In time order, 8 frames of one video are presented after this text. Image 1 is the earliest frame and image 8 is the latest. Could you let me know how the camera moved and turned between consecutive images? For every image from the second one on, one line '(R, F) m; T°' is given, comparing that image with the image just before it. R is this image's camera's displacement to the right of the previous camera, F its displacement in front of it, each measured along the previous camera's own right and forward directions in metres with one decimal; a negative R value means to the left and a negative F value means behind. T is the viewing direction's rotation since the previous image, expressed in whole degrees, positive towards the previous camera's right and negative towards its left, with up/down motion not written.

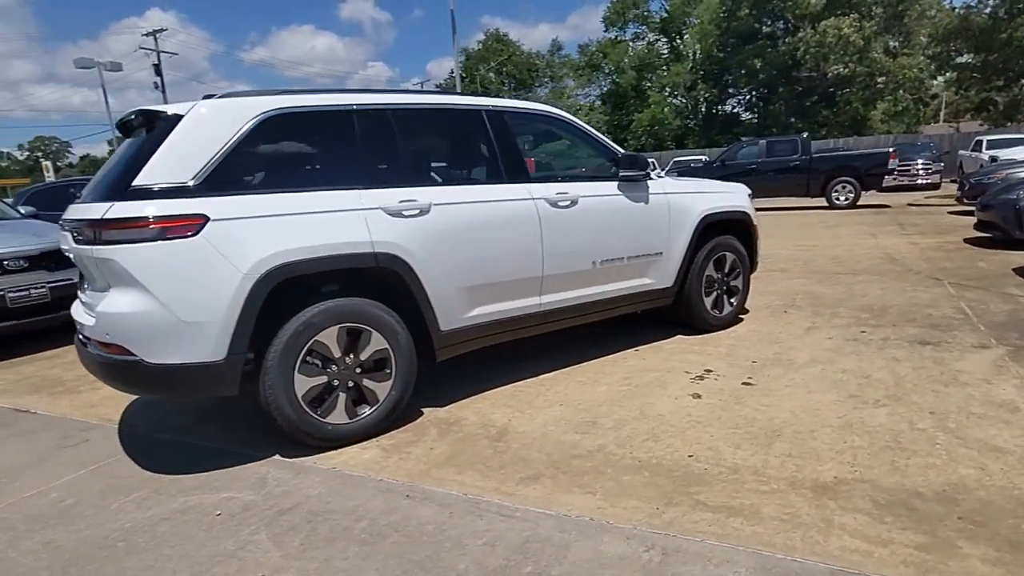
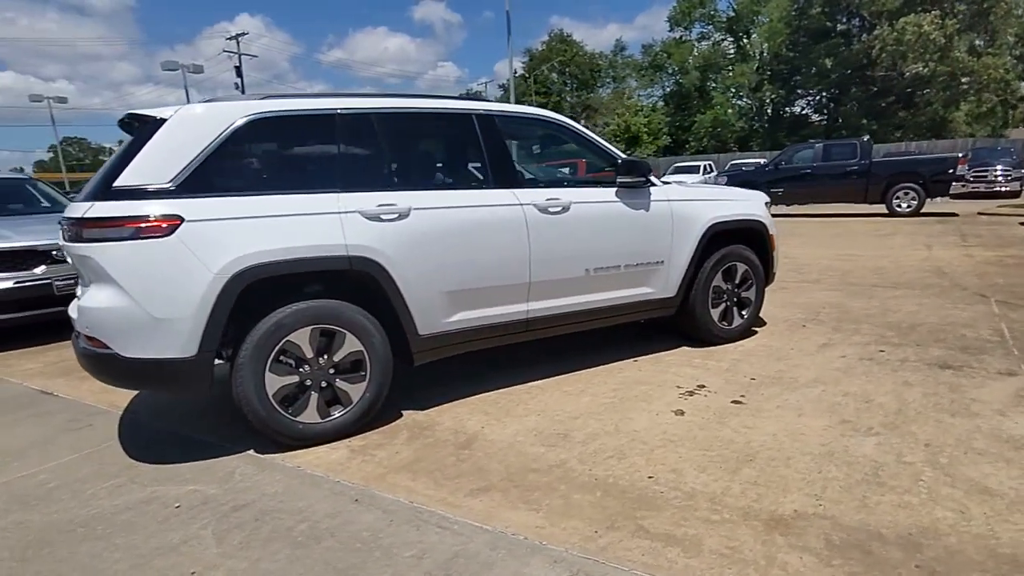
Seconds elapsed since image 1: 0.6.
(+0.5, +0.1) m; -6°
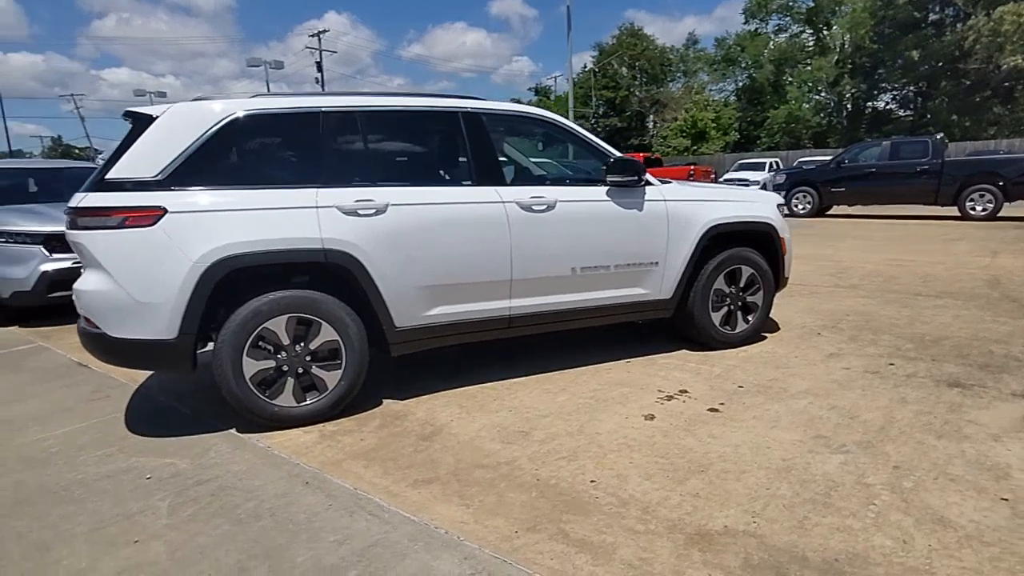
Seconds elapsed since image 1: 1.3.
(+0.6, 0.0) m; -6°
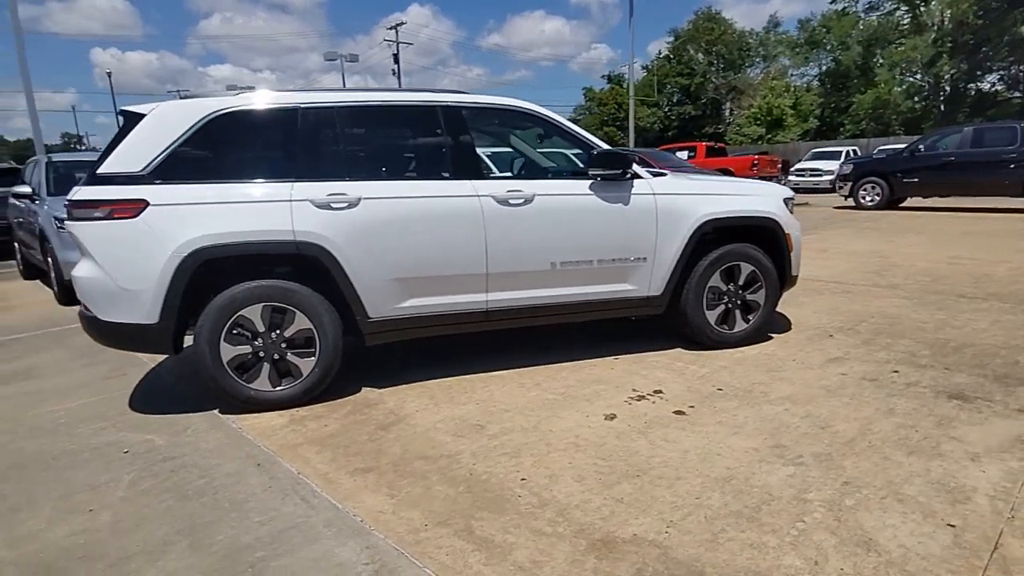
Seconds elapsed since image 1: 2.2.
(+0.7, +0.1) m; -7°
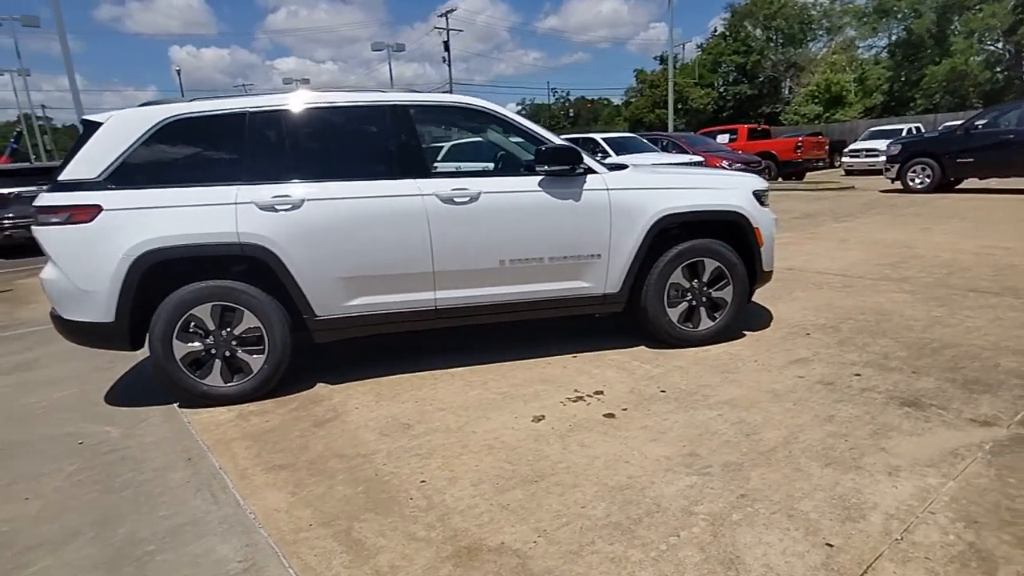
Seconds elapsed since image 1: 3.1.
(+0.8, +0.1) m; -5°
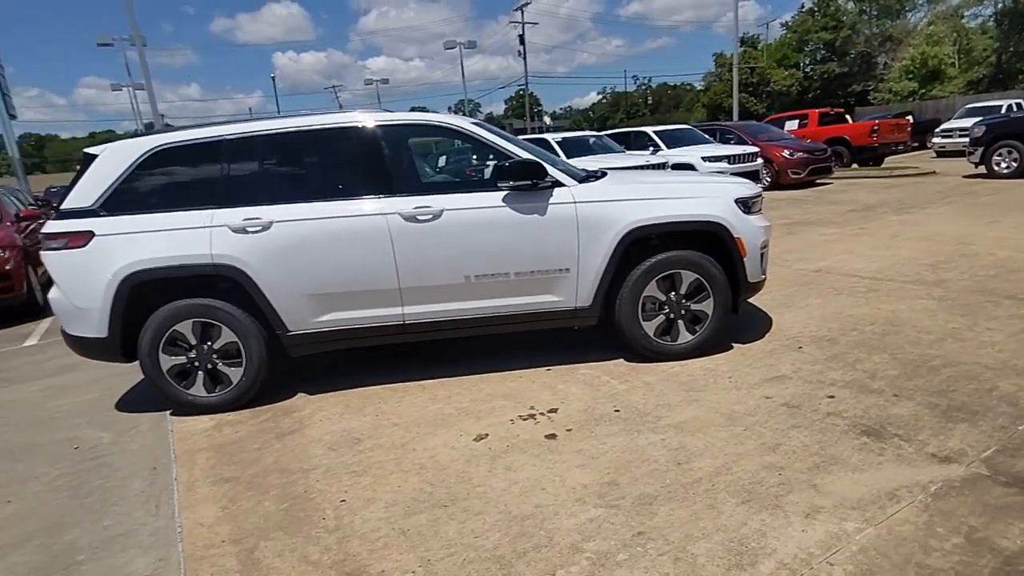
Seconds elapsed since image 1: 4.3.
(+0.8, +0.1) m; -8°
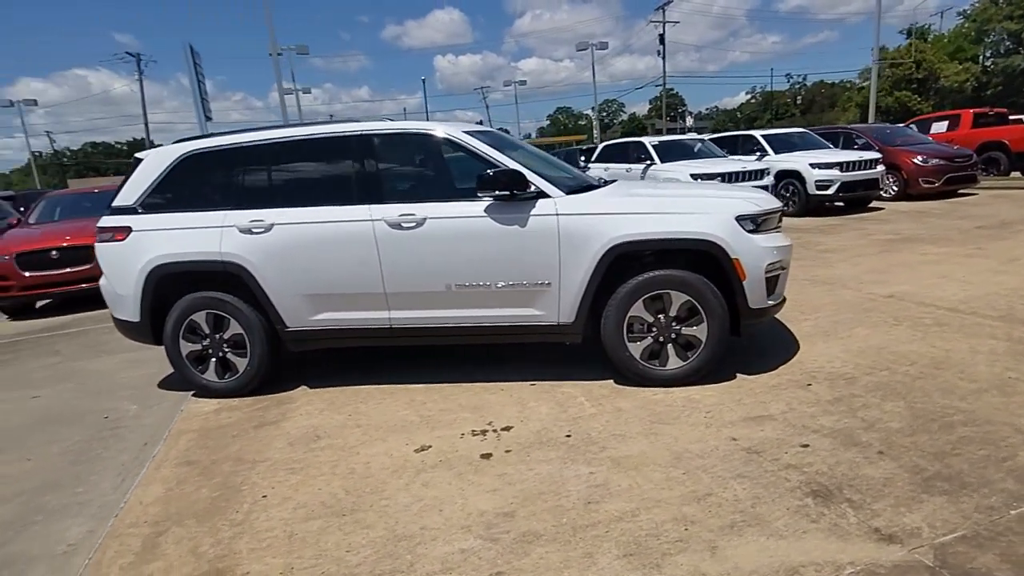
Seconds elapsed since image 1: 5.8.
(+1.0, +0.2) m; -12°
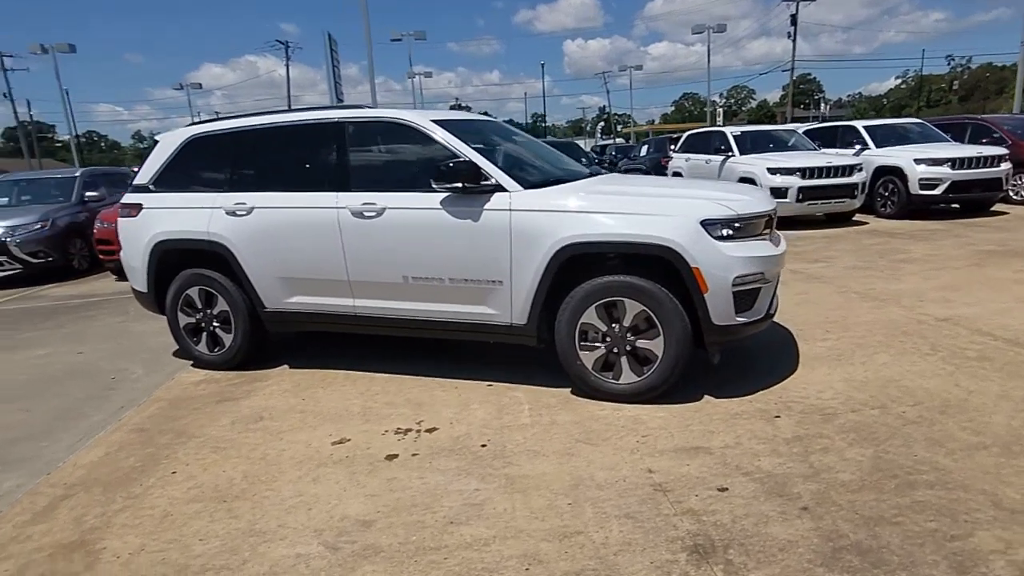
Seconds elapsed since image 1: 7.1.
(+1.0, +0.3) m; -10°
